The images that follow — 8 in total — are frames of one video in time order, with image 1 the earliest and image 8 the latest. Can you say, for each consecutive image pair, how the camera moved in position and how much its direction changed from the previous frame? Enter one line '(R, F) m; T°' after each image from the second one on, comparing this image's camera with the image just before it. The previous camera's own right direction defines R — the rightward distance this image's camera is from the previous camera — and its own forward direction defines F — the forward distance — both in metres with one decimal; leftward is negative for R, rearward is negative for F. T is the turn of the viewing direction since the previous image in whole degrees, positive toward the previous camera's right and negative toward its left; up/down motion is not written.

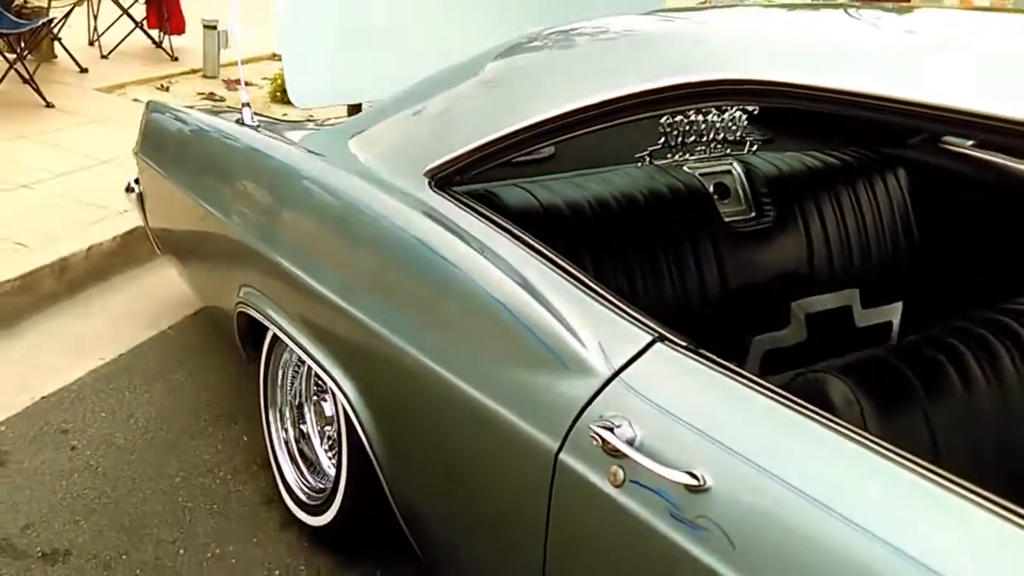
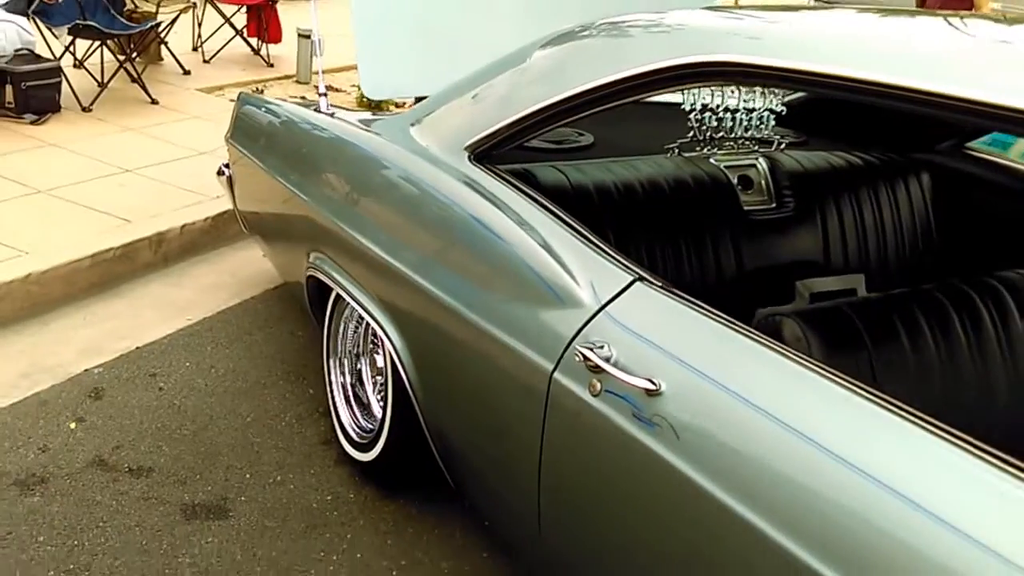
(+0.1, -0.3) m; -5°
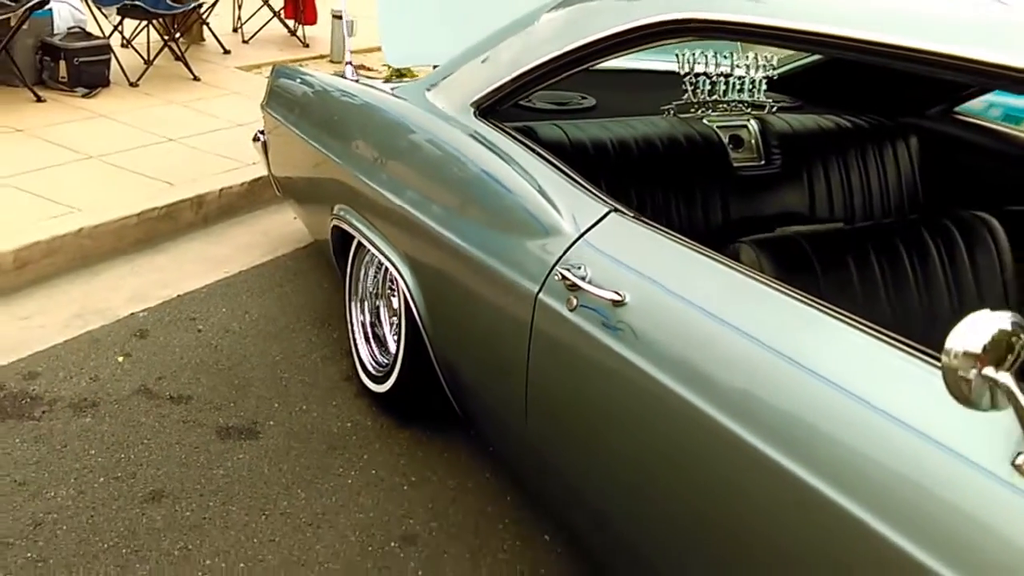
(+0.1, -0.2) m; -2°
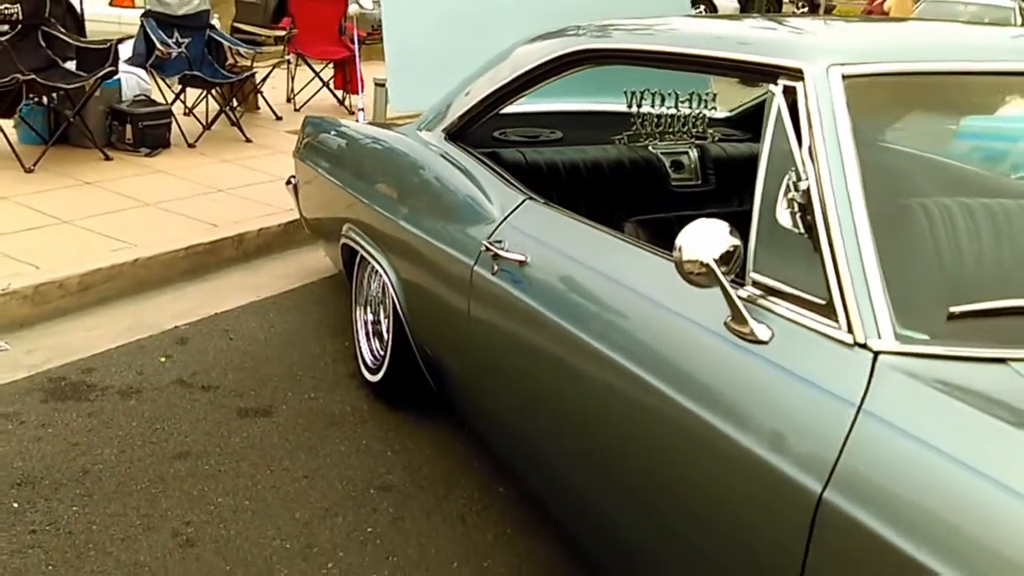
(+0.3, -0.5) m; -4°
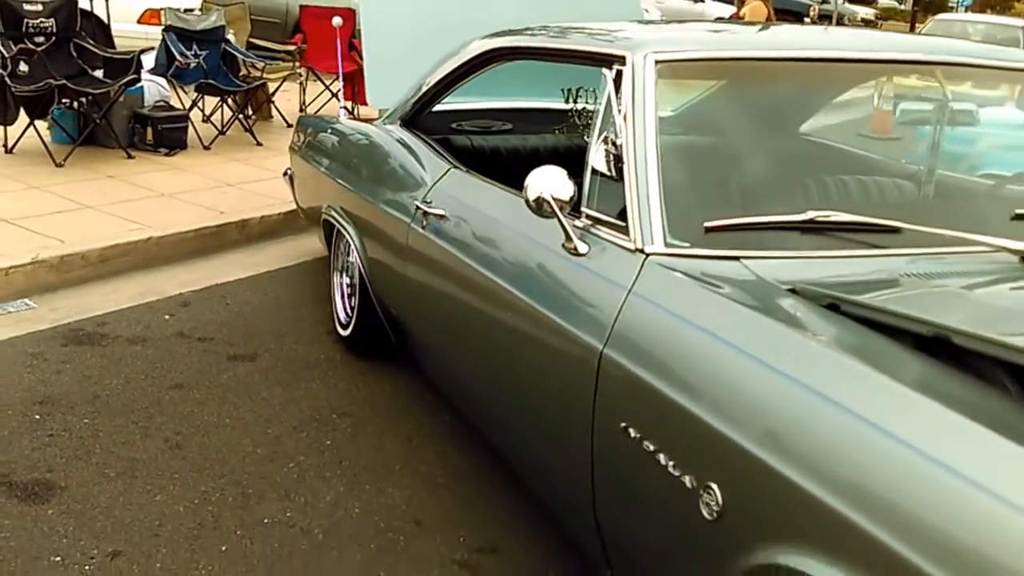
(+0.3, -0.6) m; -1°
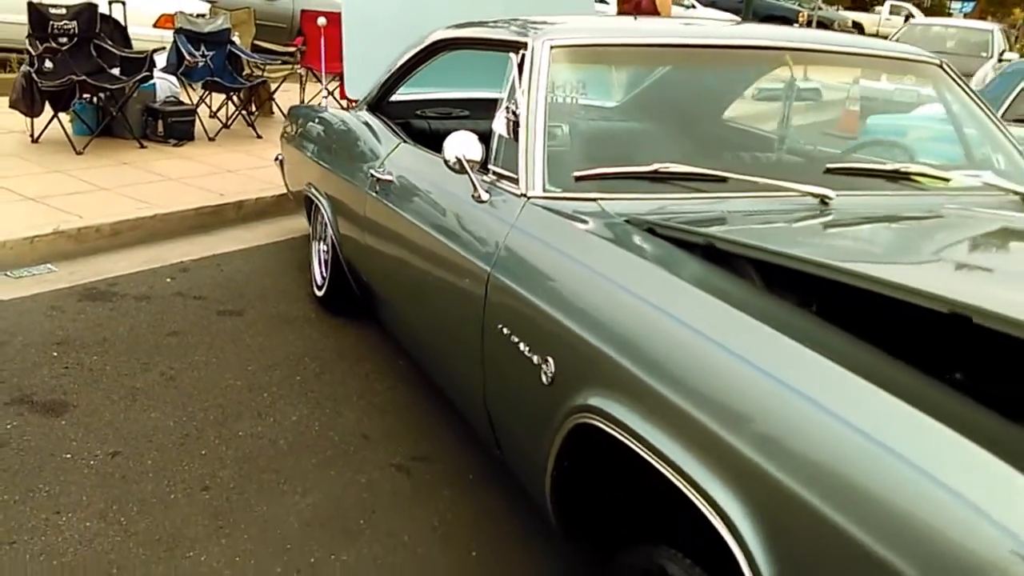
(+0.3, -0.6) m; -1°
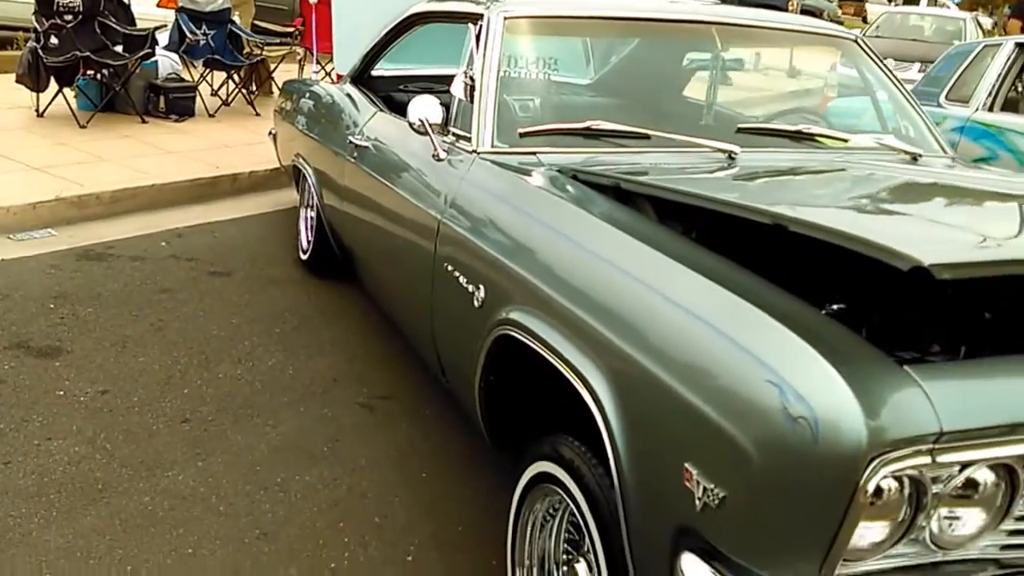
(+0.1, -0.2) m; 0°
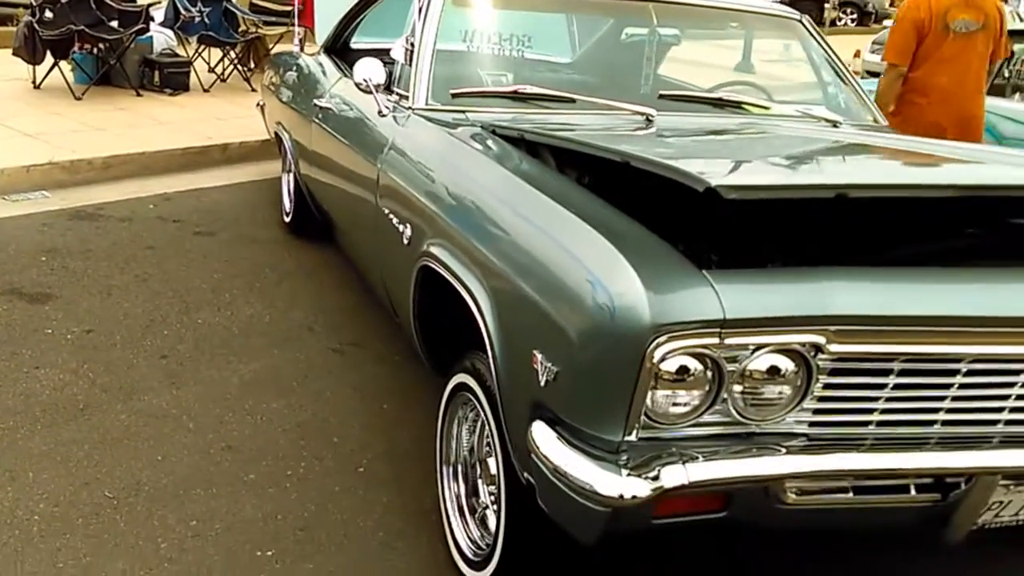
(+0.2, -0.3) m; 0°
